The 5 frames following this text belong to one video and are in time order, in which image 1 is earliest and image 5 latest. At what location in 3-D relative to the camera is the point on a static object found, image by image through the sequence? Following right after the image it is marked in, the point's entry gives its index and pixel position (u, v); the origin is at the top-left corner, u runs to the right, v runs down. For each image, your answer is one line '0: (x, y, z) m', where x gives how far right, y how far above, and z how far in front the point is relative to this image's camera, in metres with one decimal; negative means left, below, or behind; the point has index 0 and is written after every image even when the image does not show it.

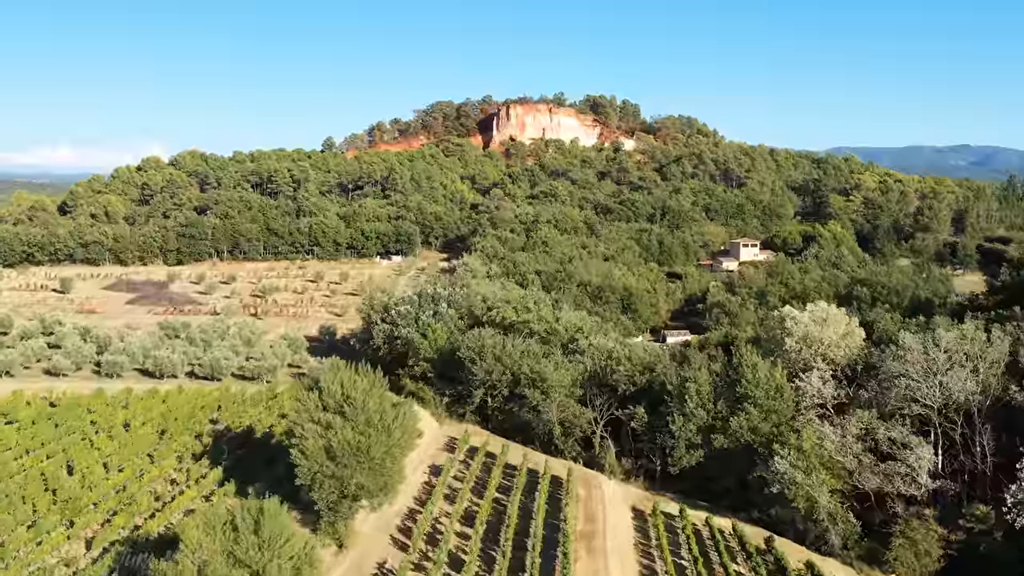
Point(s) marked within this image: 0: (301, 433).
0: (-6.1, -4.2, +19.4) m
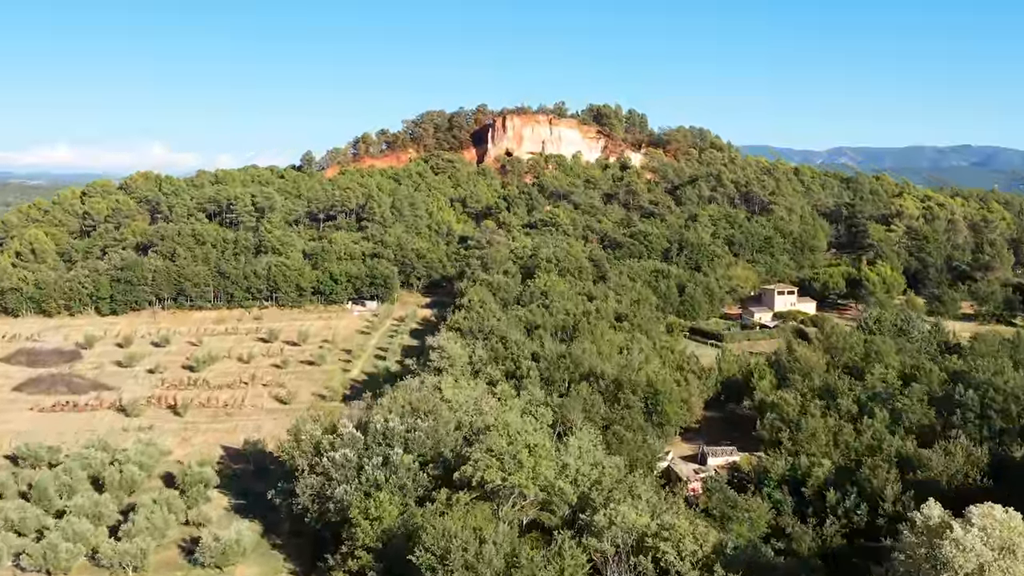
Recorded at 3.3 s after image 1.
0: (-6.7, -9.3, +8.3) m
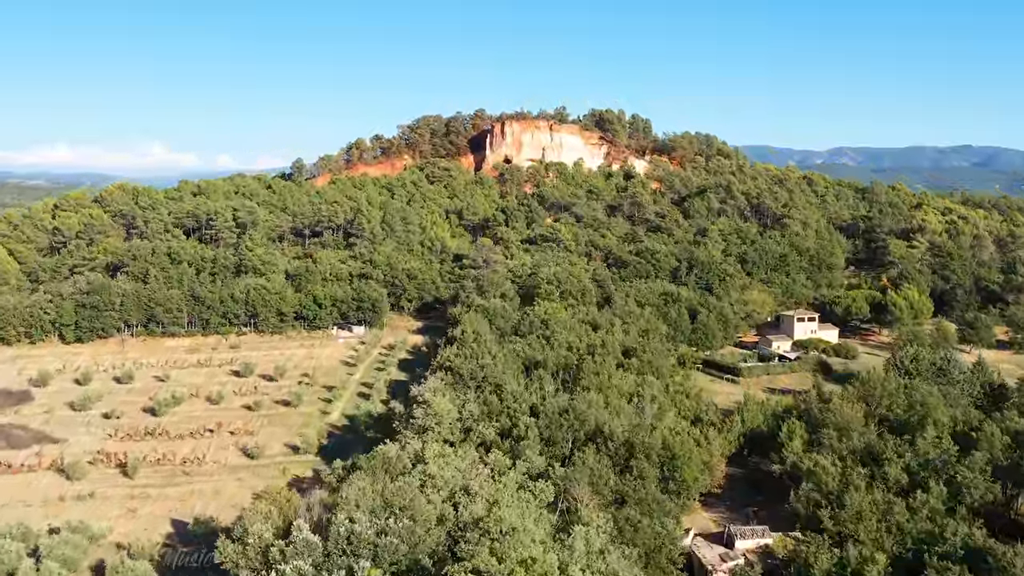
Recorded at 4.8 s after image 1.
0: (-6.9, -11.5, +3.5) m
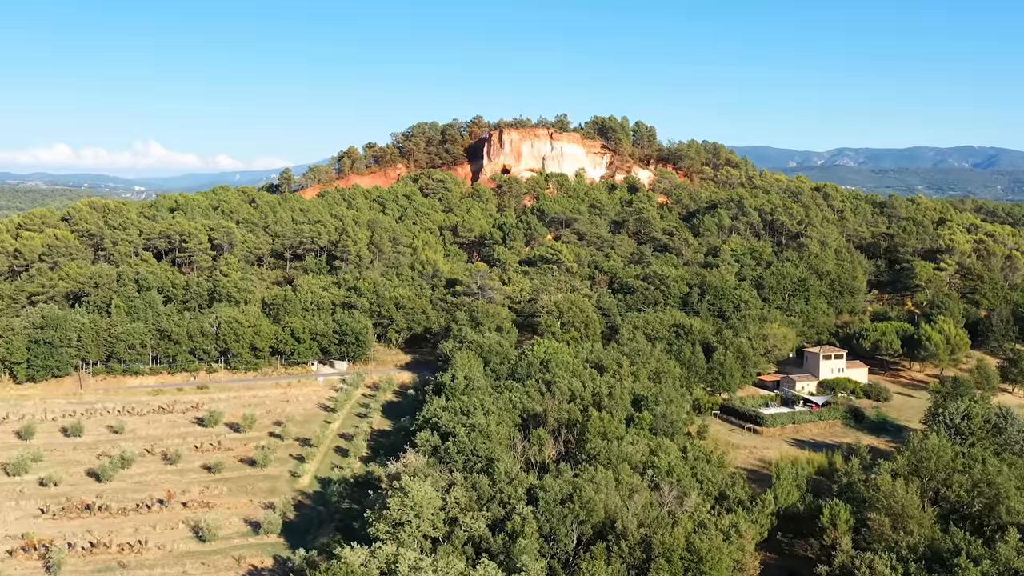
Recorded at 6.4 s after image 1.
0: (-7.1, -14.1, -1.7) m
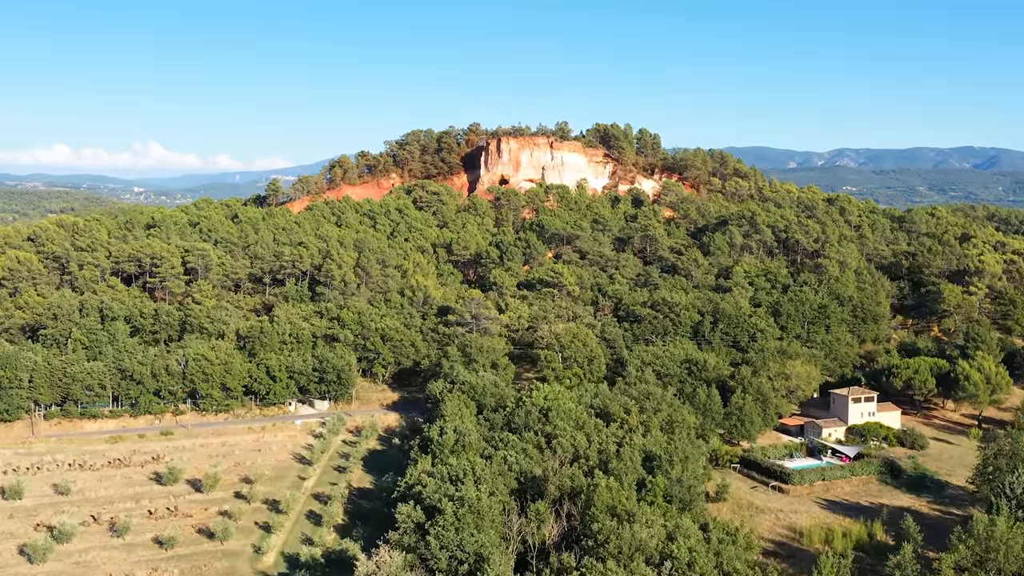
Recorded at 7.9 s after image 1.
0: (-7.4, -16.6, -6.7) m
